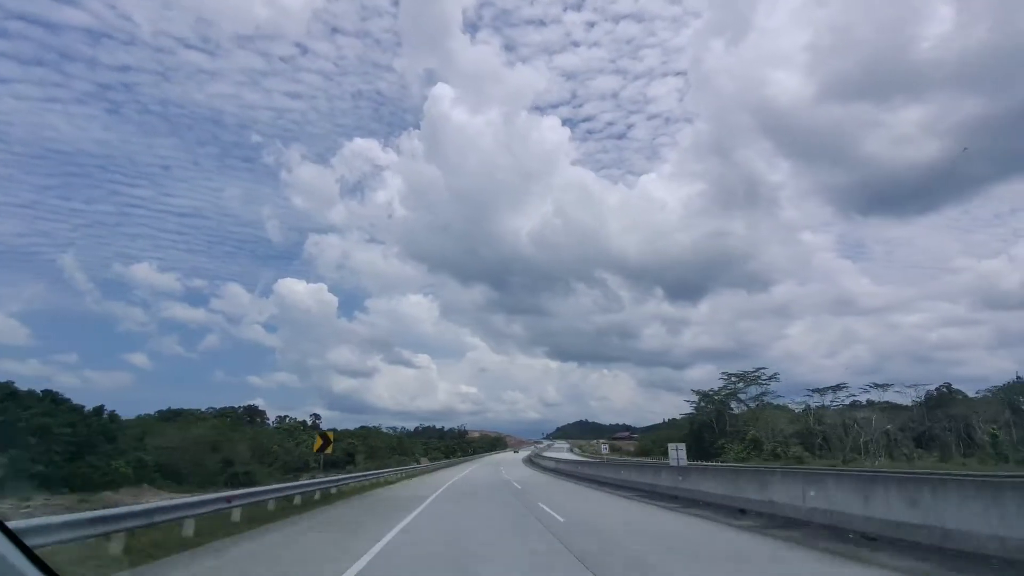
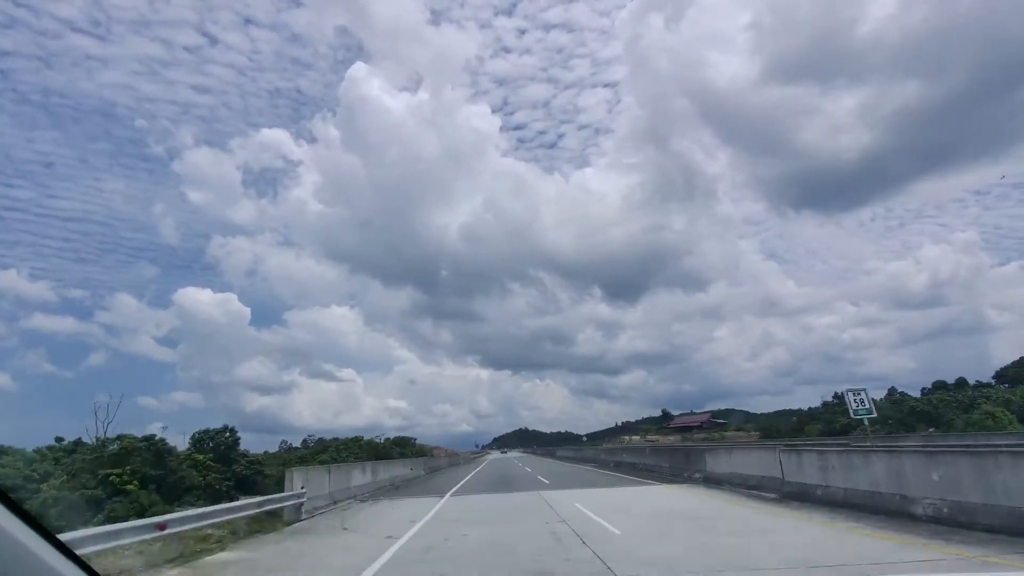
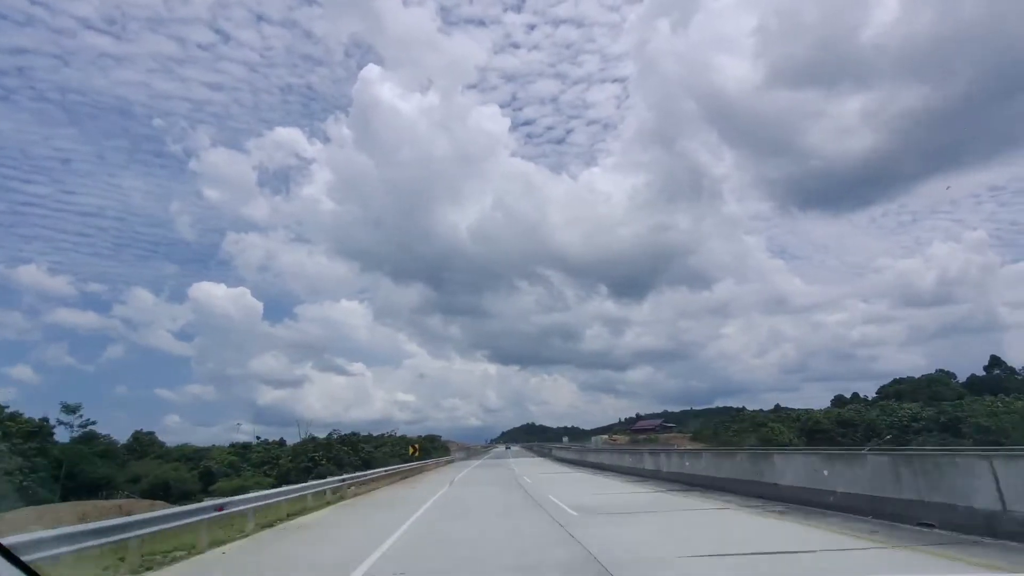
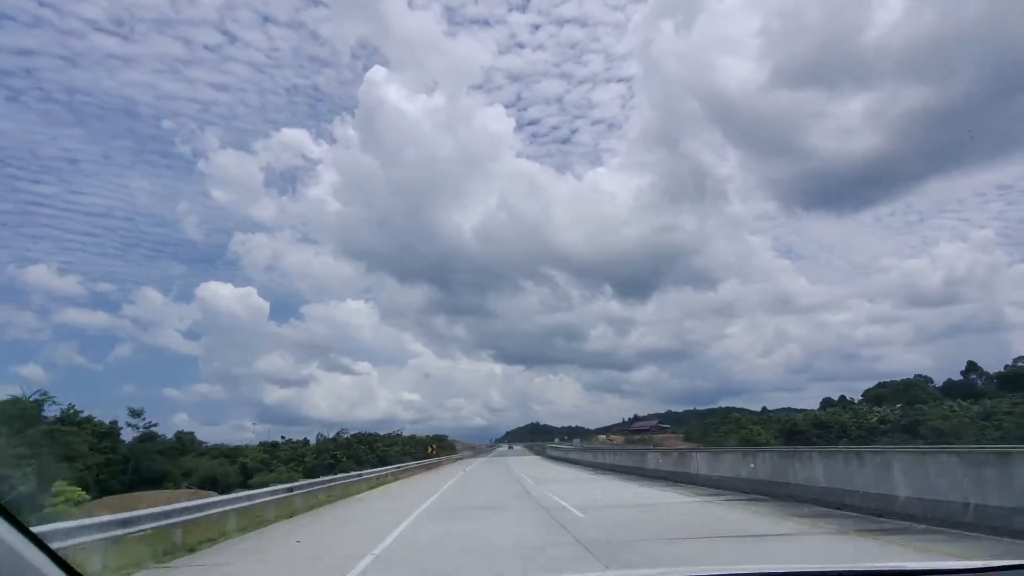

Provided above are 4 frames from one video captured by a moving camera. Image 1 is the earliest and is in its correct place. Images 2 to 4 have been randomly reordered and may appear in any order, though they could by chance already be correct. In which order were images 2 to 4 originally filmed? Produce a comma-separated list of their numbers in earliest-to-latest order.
4, 3, 2
